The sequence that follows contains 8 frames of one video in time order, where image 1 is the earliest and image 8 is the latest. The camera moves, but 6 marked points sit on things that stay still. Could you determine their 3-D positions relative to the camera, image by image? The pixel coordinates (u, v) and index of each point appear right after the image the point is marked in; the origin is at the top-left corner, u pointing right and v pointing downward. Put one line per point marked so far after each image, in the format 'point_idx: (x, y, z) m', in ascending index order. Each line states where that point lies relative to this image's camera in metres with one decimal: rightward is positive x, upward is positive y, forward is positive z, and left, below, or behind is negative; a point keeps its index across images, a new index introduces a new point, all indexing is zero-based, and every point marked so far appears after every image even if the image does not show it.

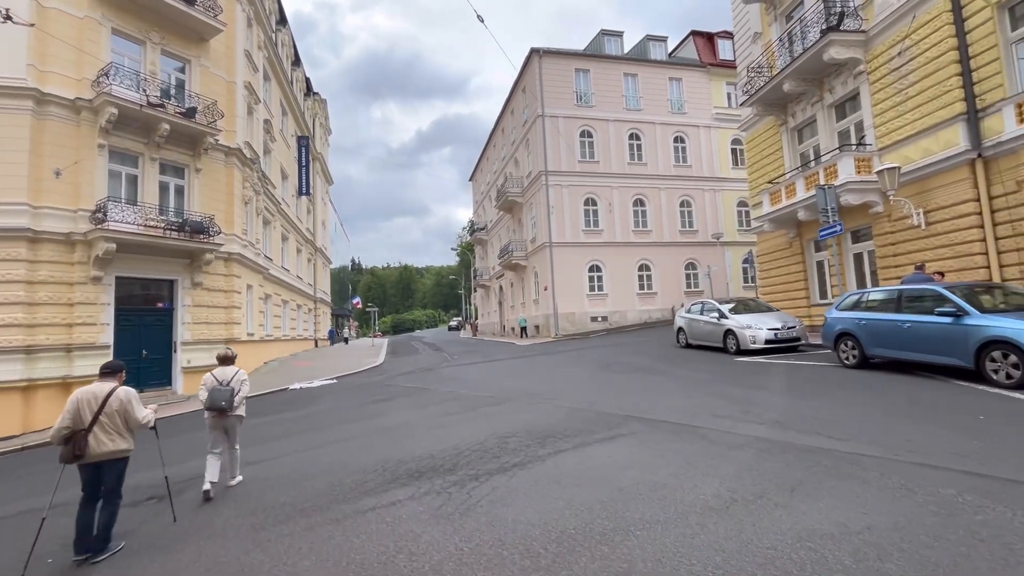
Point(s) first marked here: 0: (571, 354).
0: (+2.3, -2.6, +18.8) m
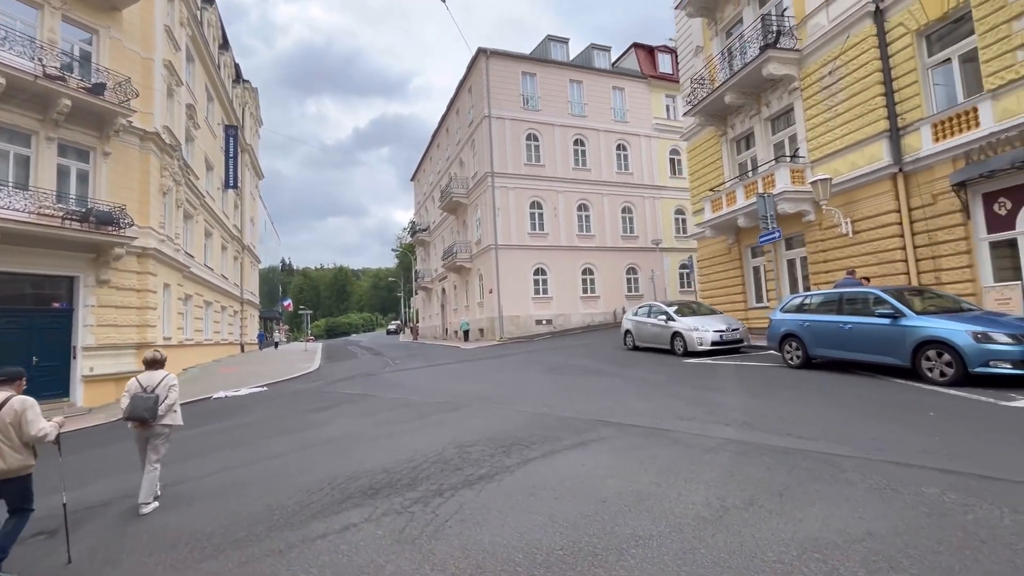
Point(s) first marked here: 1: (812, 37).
0: (+0.3, -2.7, +18.6) m
1: (+9.2, +7.7, +14.5) m
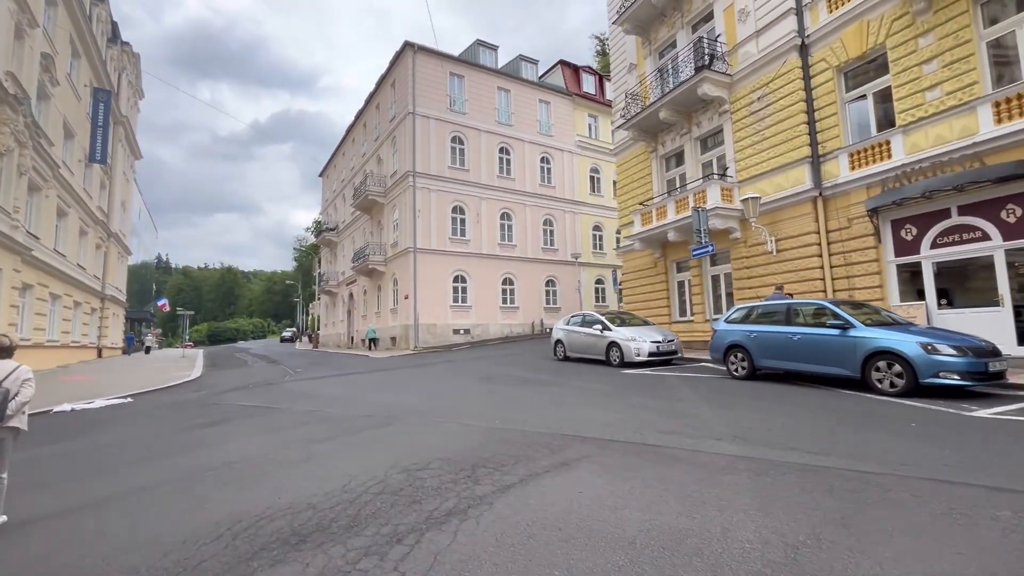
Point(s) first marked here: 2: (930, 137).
0: (-2.5, -2.8, +17.2) m
1: (+7.4, +7.2, +15.2) m
2: (+9.6, +3.5, +10.9) m
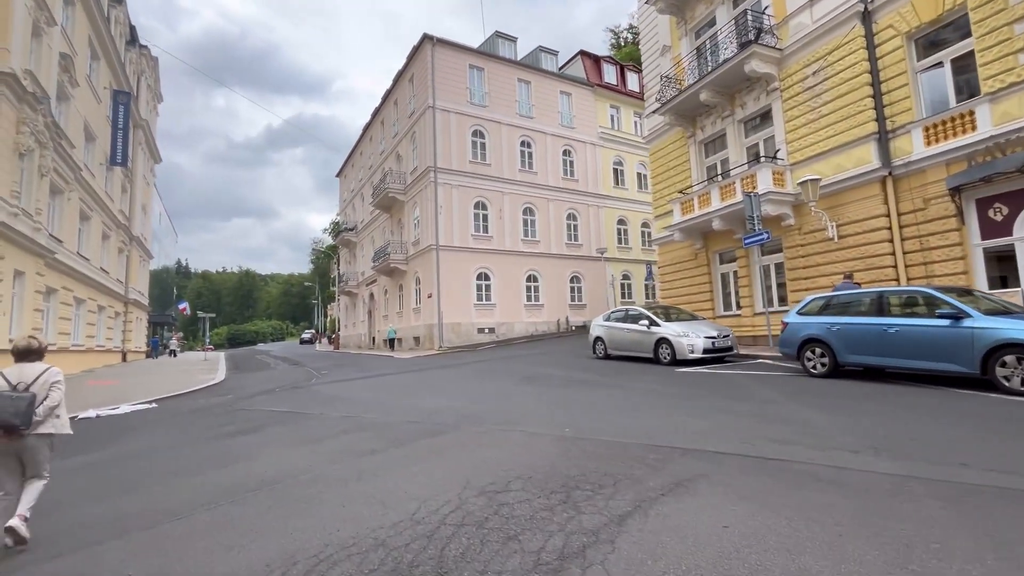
0: (-1.3, -2.7, +16.4) m
1: (+8.4, +7.5, +14.2) m
2: (+10.5, +3.8, +9.8) m
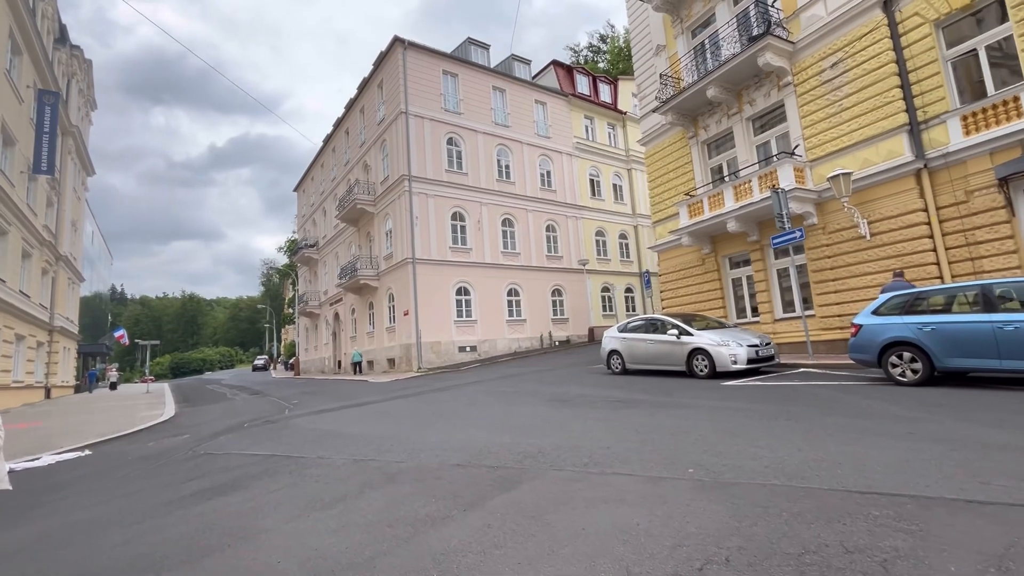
0: (-1.2, -3.1, +14.6) m
1: (+8.4, +7.4, +13.6) m
2: (+11.0, +3.9, +9.3) m
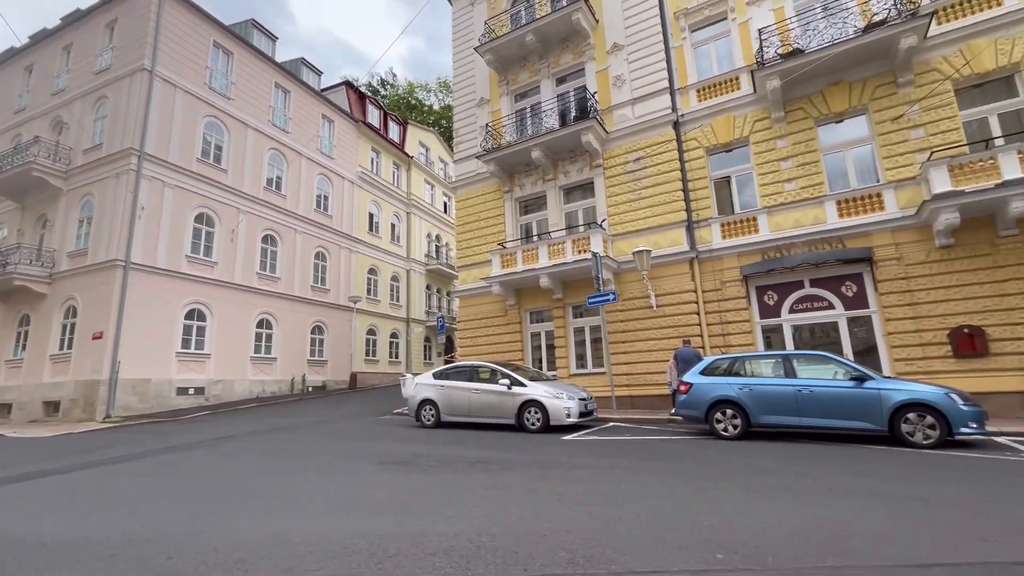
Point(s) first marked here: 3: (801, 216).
0: (-6.2, -3.5, +10.6) m
1: (+3.5, +5.4, +15.9) m
2: (+7.6, +1.9, +13.1) m
3: (+7.8, +2.0, +13.0) m
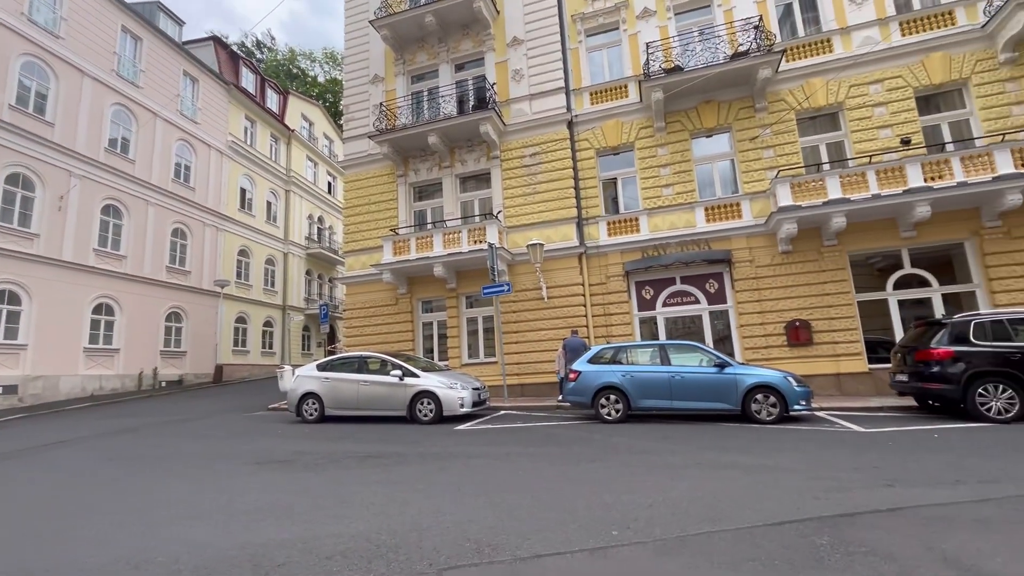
0: (-8.3, -3.1, +8.9) m
1: (+0.1, +5.7, +16.1) m
2: (+4.6, +2.0, +14.4) m
3: (+4.9, +2.1, +14.4) m
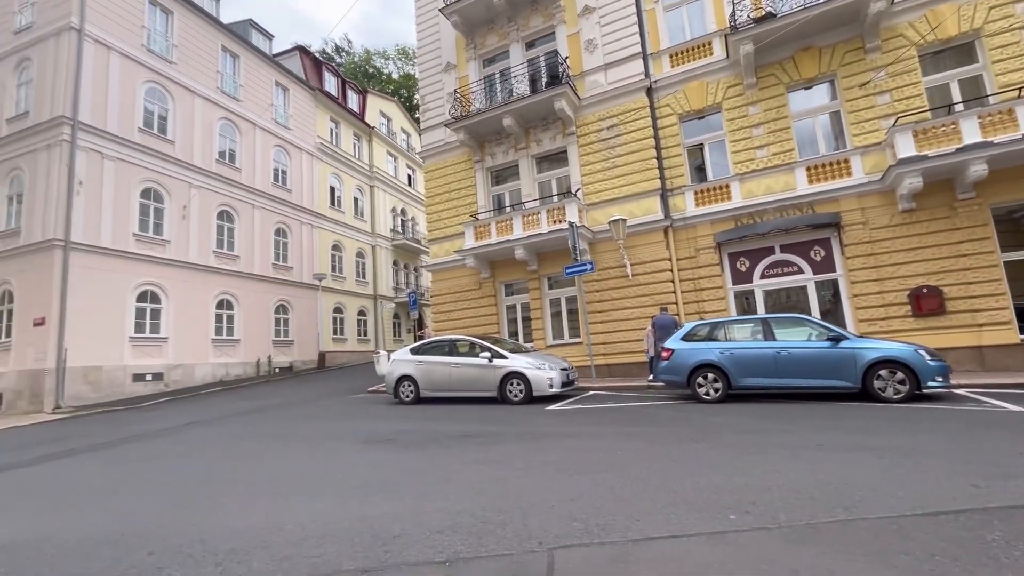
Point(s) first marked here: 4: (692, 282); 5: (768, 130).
0: (-6.5, -3.0, +10.1) m
1: (+2.6, +6.4, +15.6) m
2: (+6.9, +2.8, +13.3) m
3: (+7.2, +2.9, +13.2) m
4: (+5.2, +0.2, +13.8) m
5: (+7.2, +4.4, +13.4) m
